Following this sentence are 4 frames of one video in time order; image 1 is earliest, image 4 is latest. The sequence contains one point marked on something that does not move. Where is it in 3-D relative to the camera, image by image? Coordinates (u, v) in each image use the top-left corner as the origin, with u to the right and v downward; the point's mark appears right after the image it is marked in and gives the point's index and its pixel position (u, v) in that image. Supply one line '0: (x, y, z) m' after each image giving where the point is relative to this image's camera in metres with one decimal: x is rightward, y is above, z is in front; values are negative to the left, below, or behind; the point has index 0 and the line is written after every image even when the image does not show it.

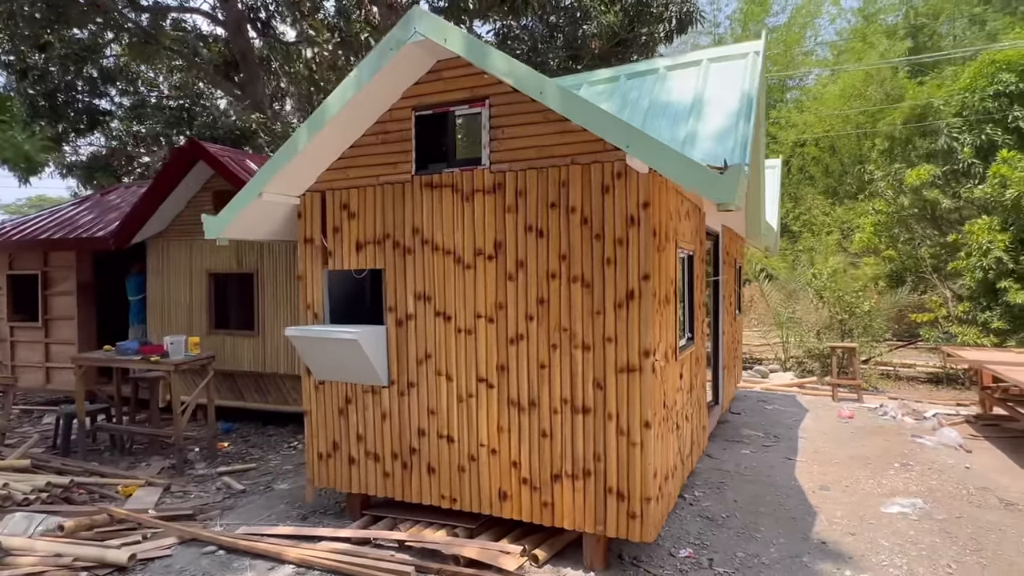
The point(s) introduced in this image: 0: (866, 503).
0: (+3.5, -2.1, +5.9) m
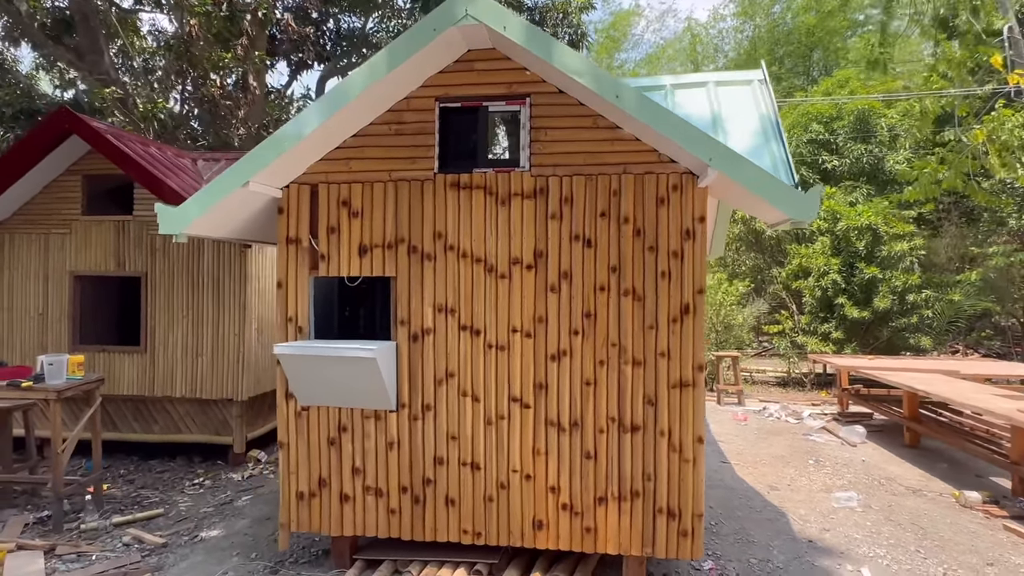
0: (+3.3, -2.3, +6.5) m
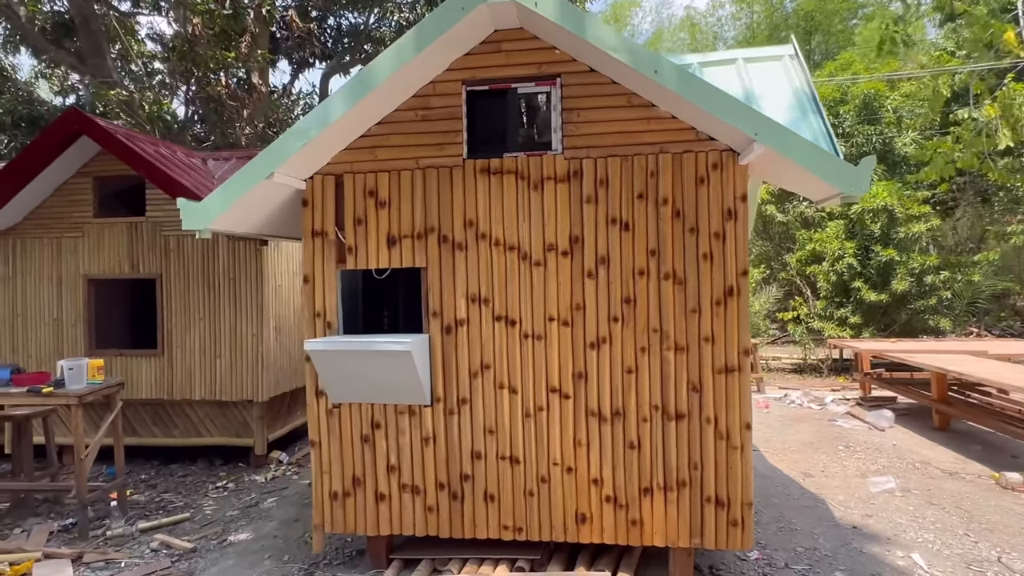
0: (+3.6, -2.1, +6.3) m
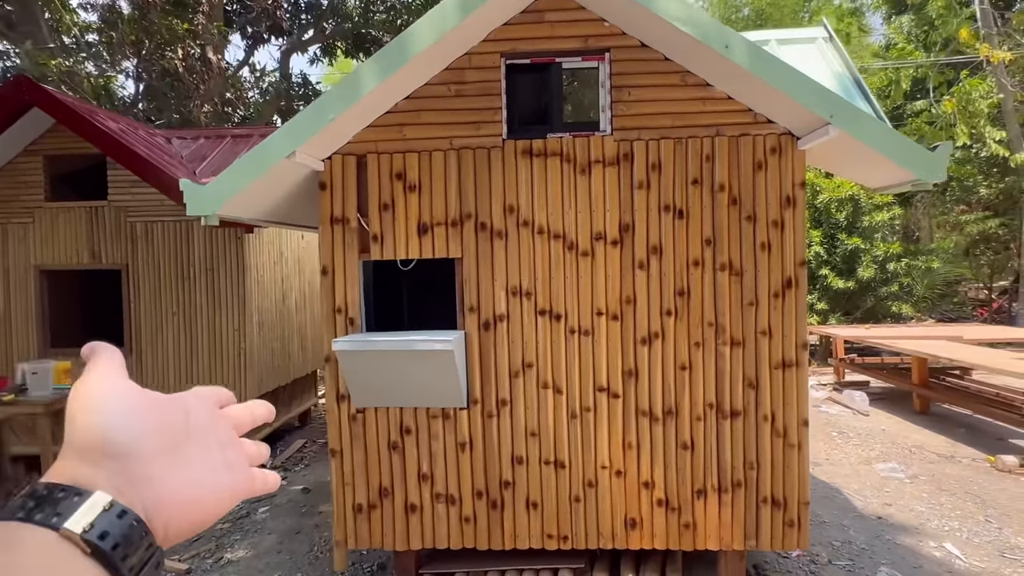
0: (+3.8, -2.0, +6.4) m
